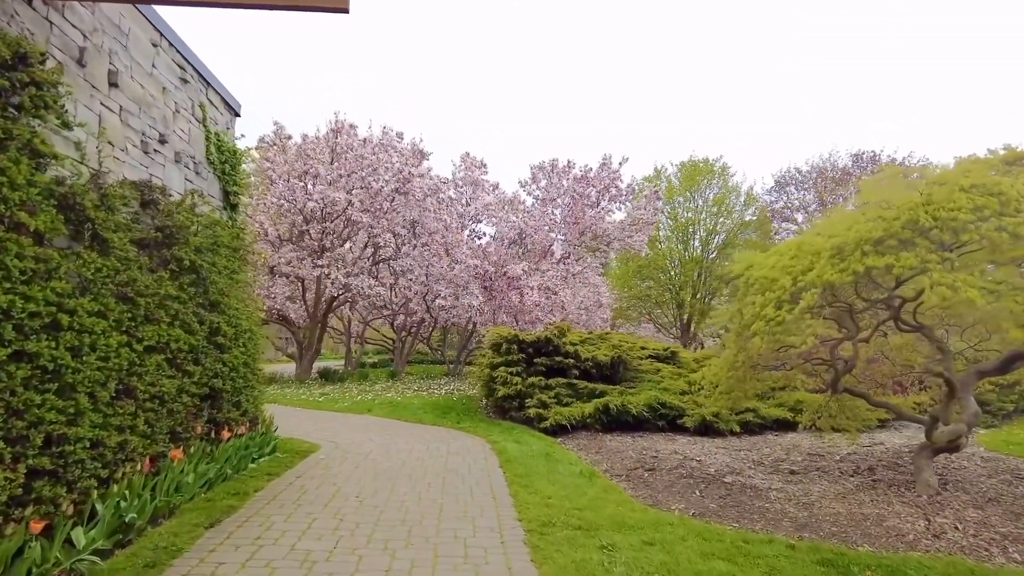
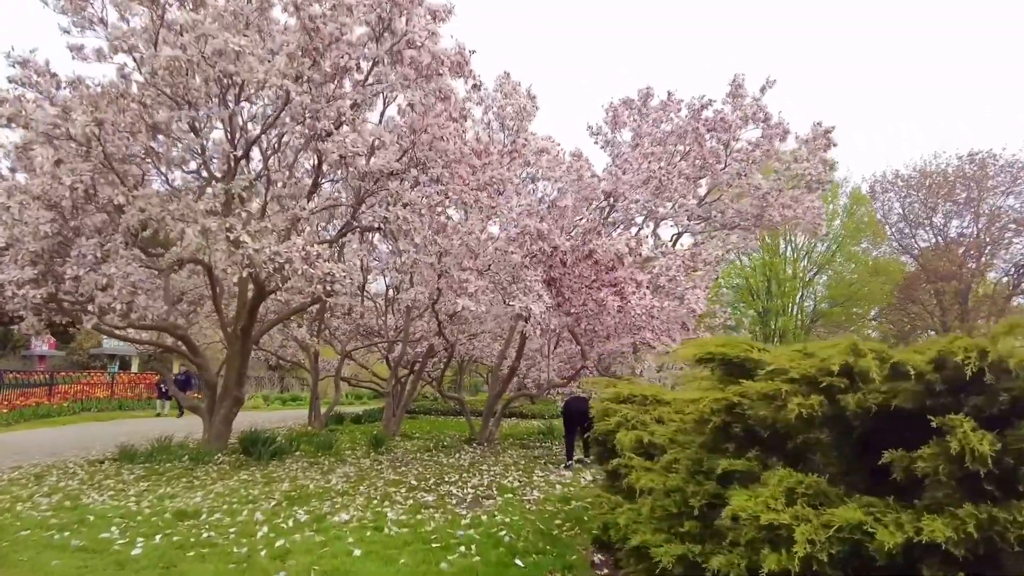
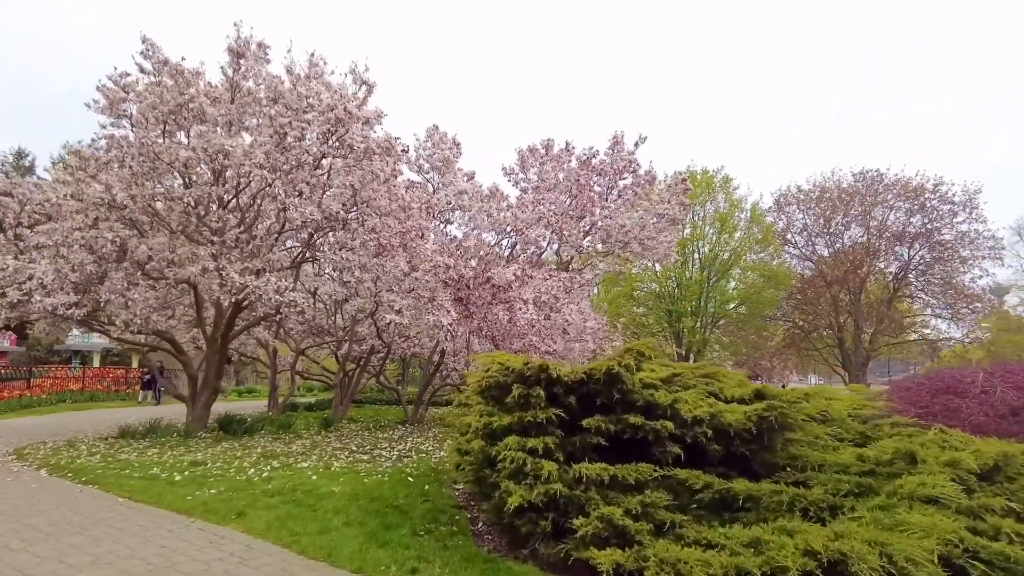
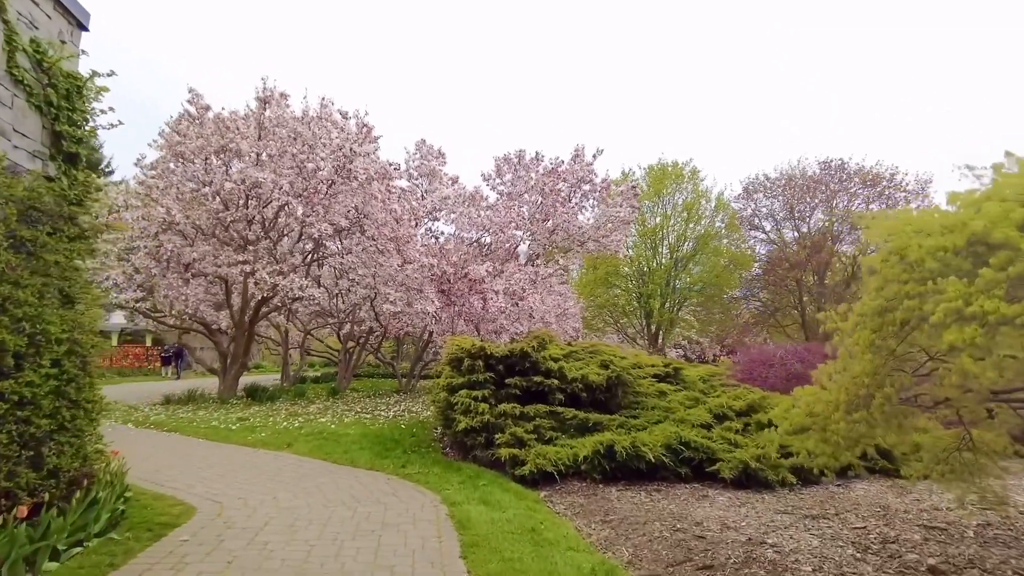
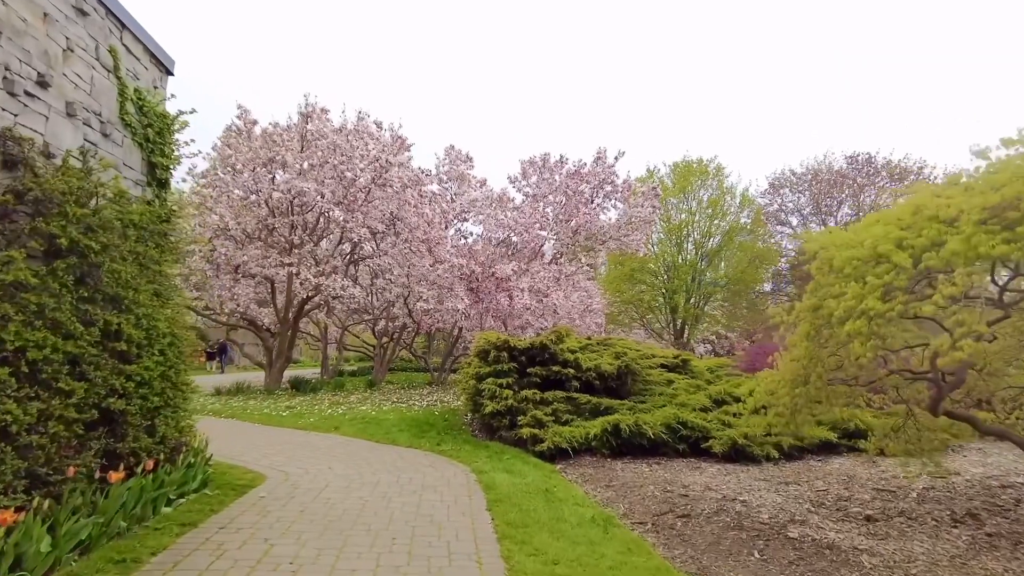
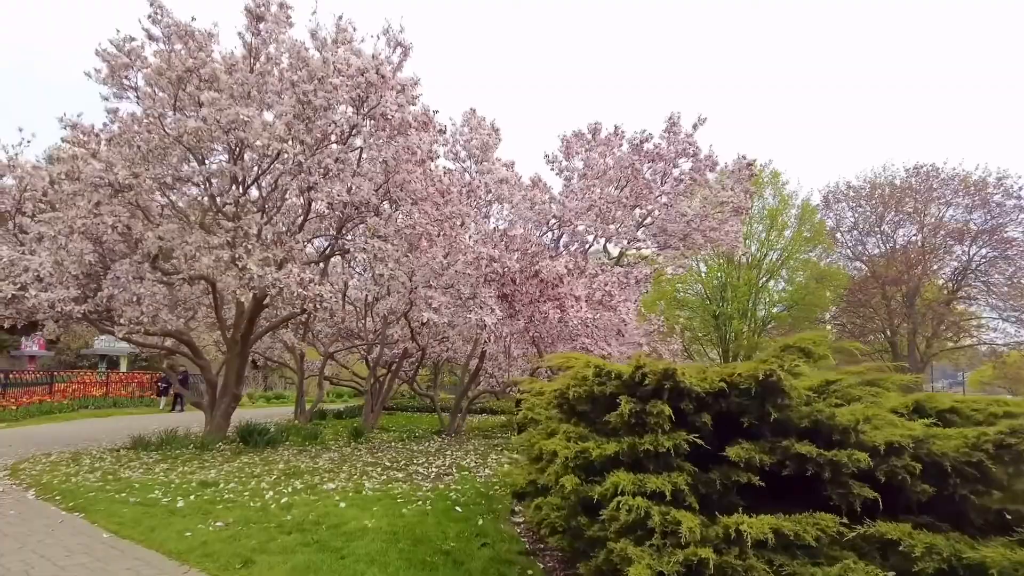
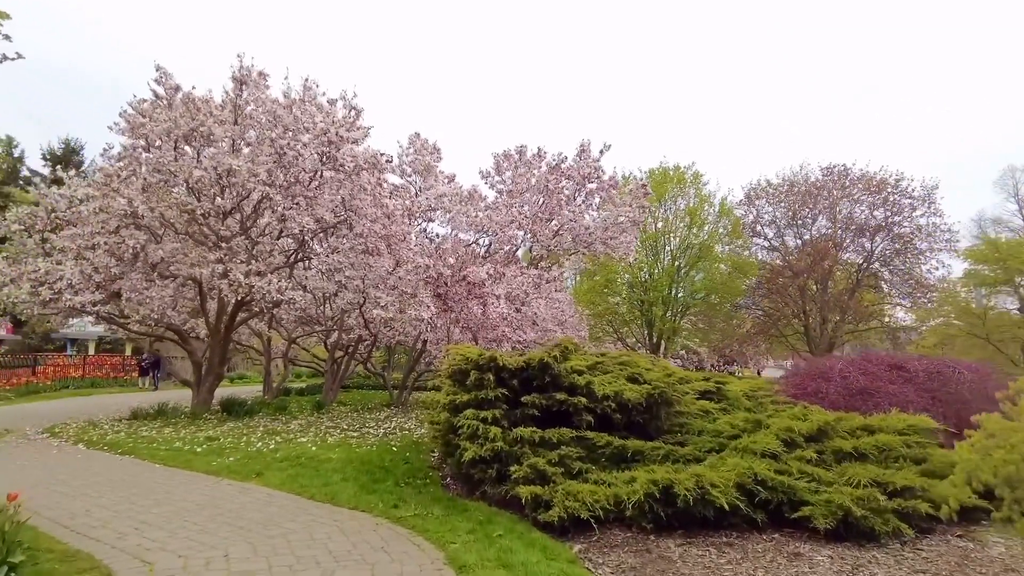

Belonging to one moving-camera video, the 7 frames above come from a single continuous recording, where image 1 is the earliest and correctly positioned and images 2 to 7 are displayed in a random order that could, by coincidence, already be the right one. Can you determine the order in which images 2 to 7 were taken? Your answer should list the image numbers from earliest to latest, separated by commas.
5, 4, 7, 3, 6, 2
